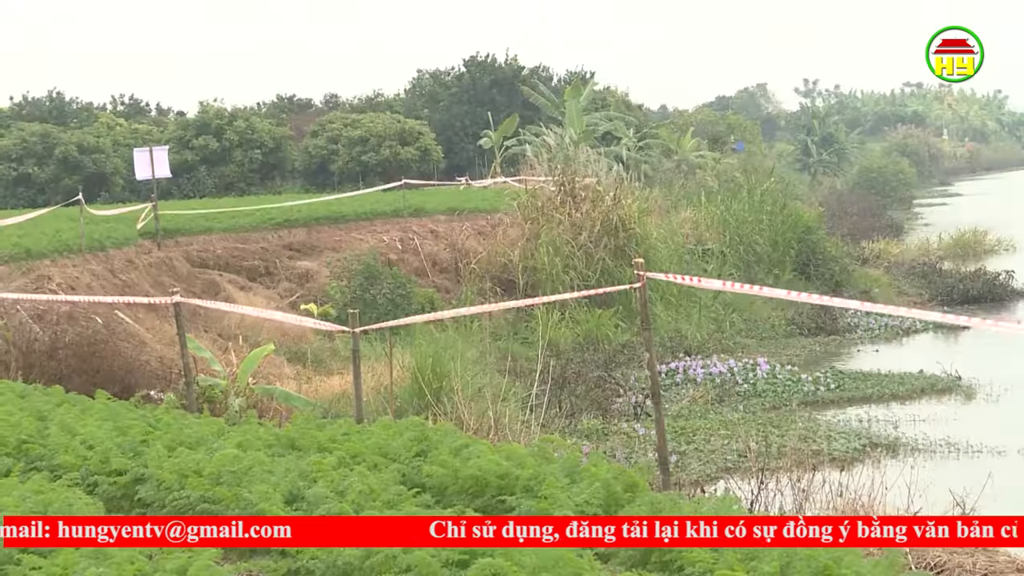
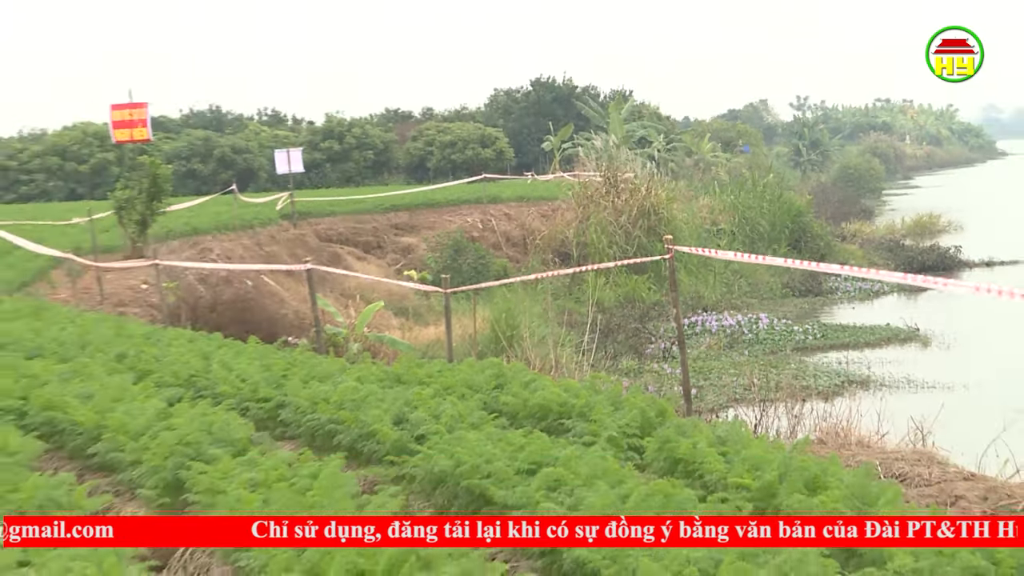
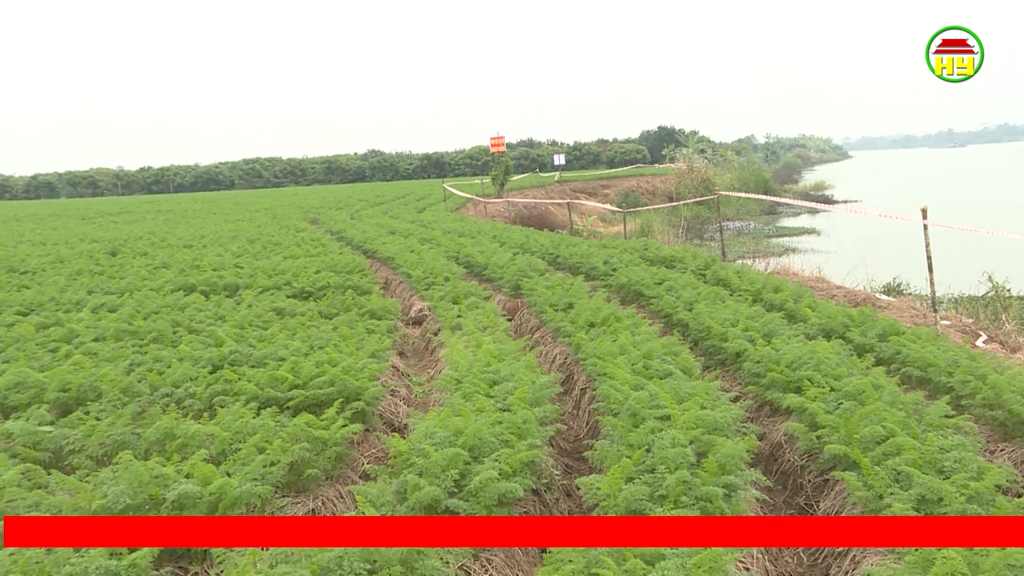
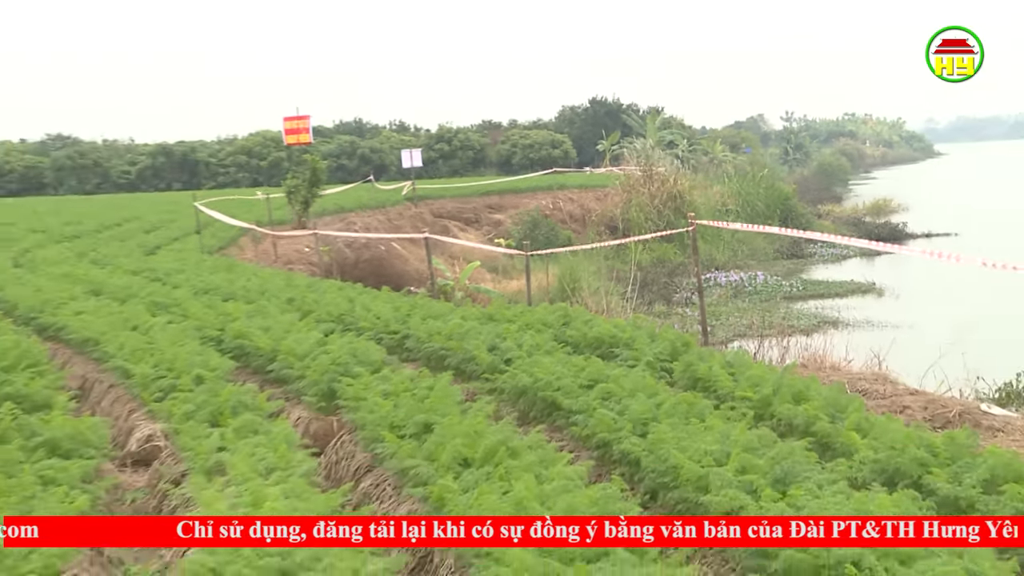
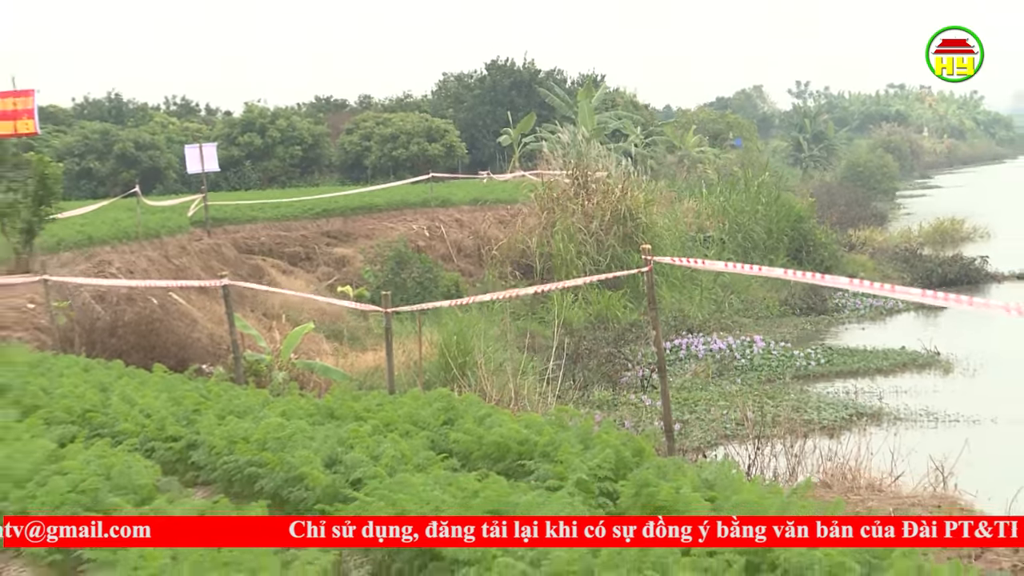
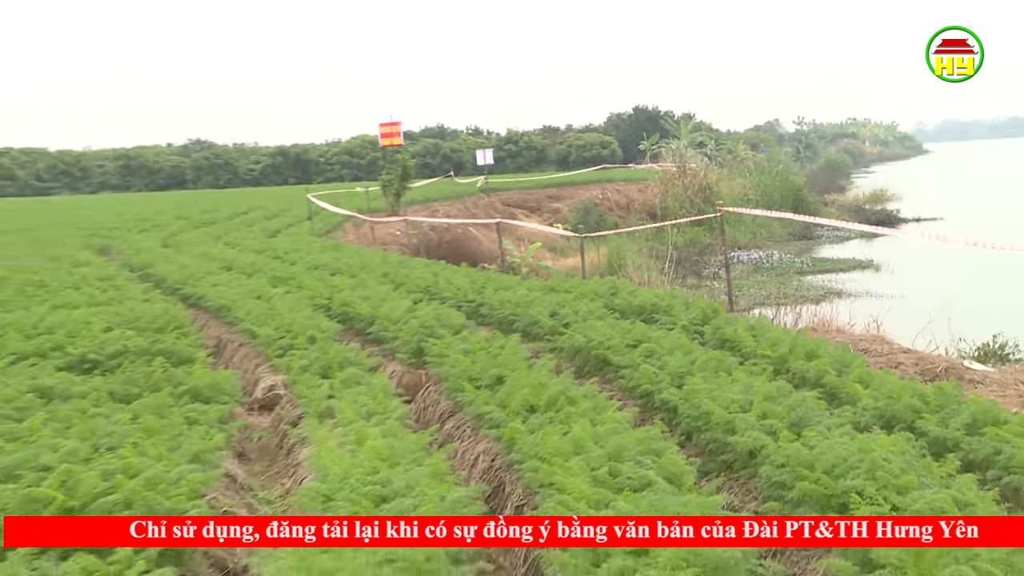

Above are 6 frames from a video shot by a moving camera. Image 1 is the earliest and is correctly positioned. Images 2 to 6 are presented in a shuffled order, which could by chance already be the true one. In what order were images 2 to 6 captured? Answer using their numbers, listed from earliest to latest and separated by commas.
5, 2, 4, 6, 3
